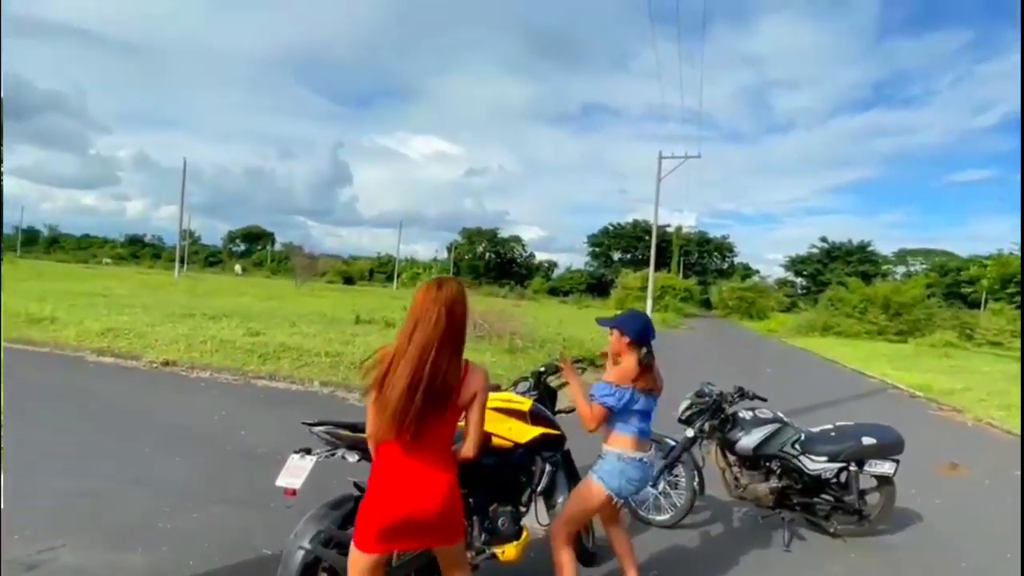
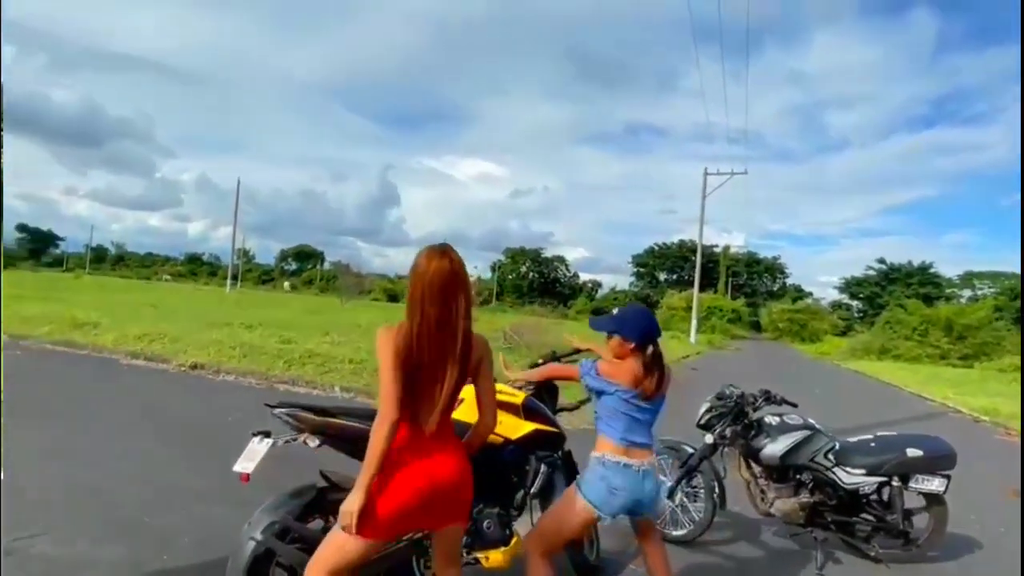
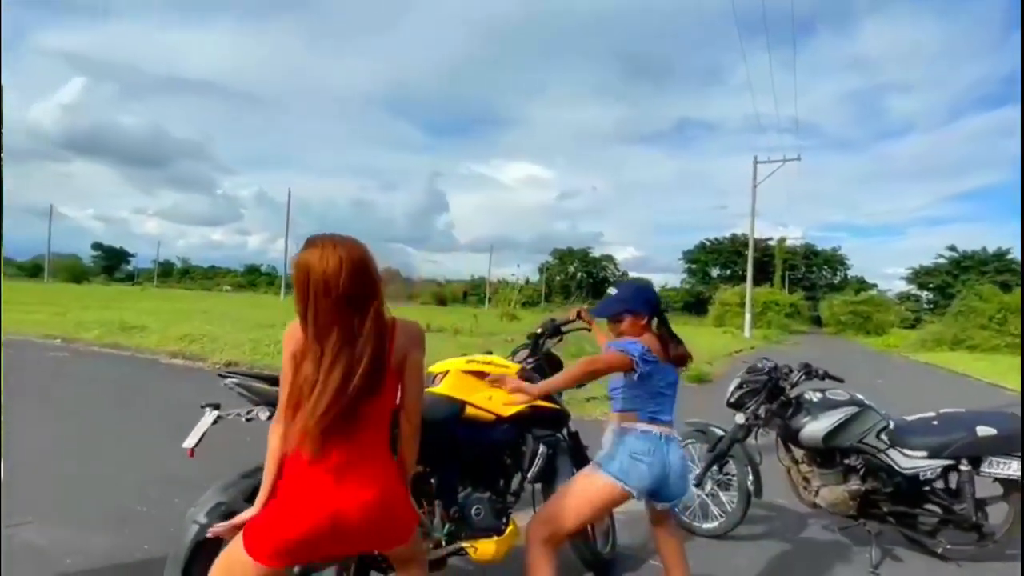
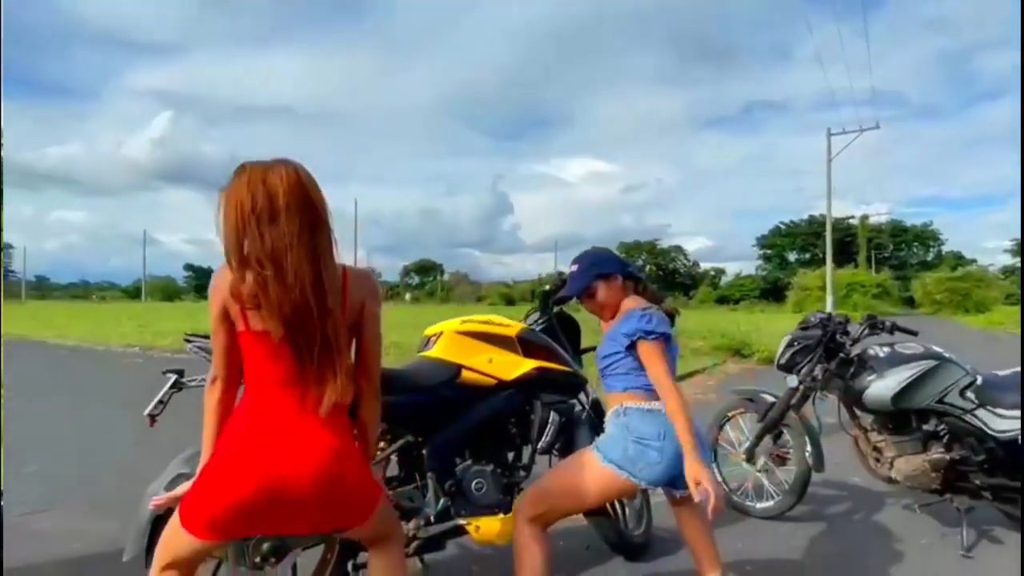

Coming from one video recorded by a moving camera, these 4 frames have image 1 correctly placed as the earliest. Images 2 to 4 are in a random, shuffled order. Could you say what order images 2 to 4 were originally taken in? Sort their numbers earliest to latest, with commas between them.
2, 3, 4
